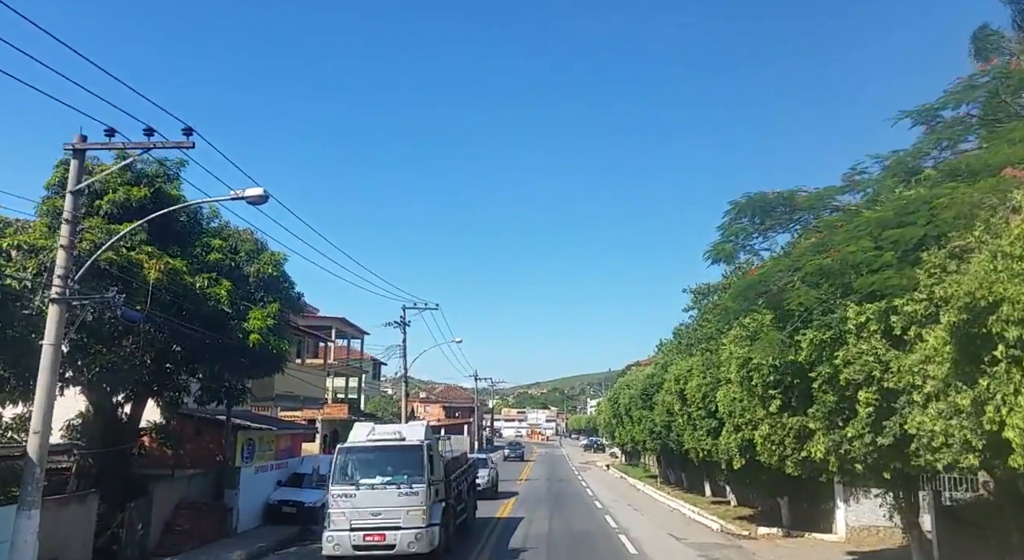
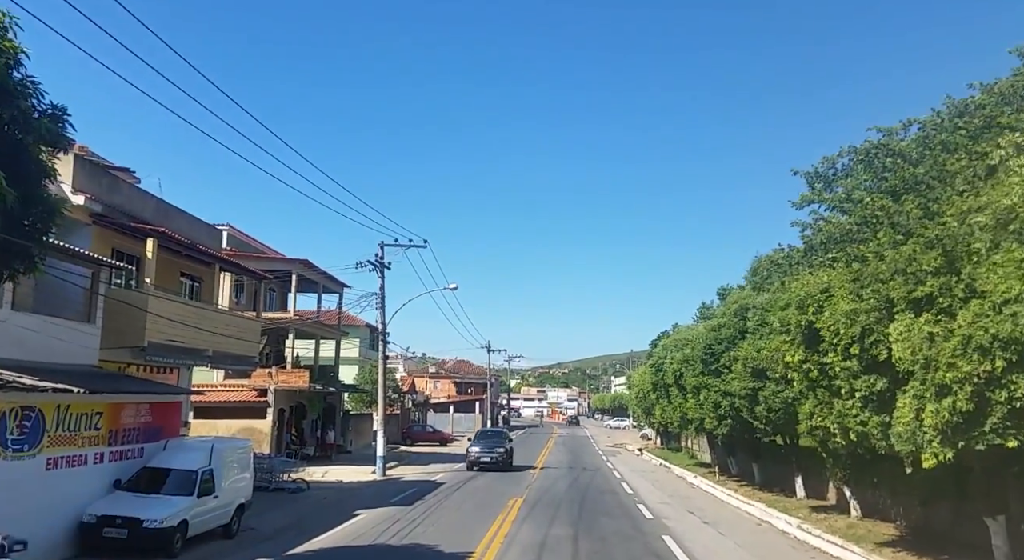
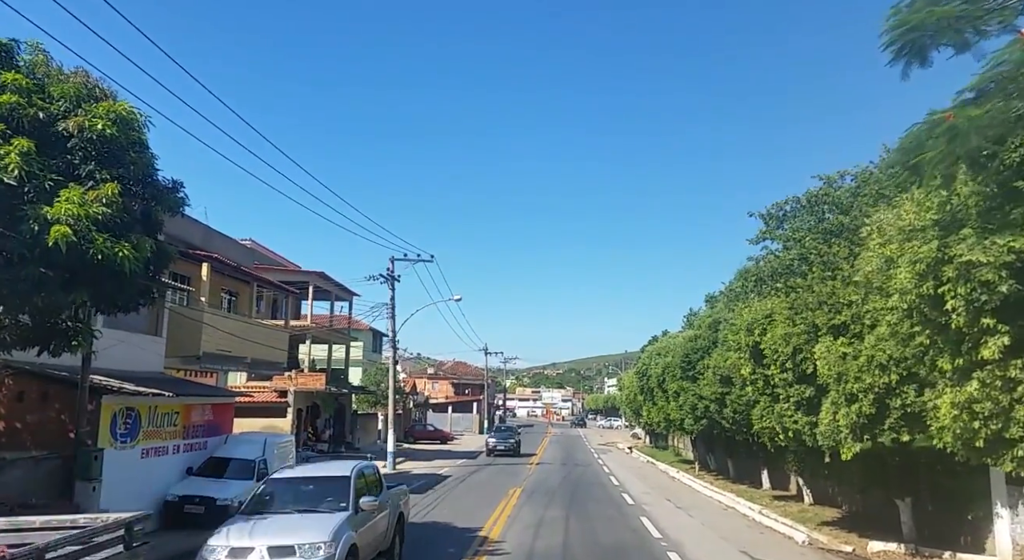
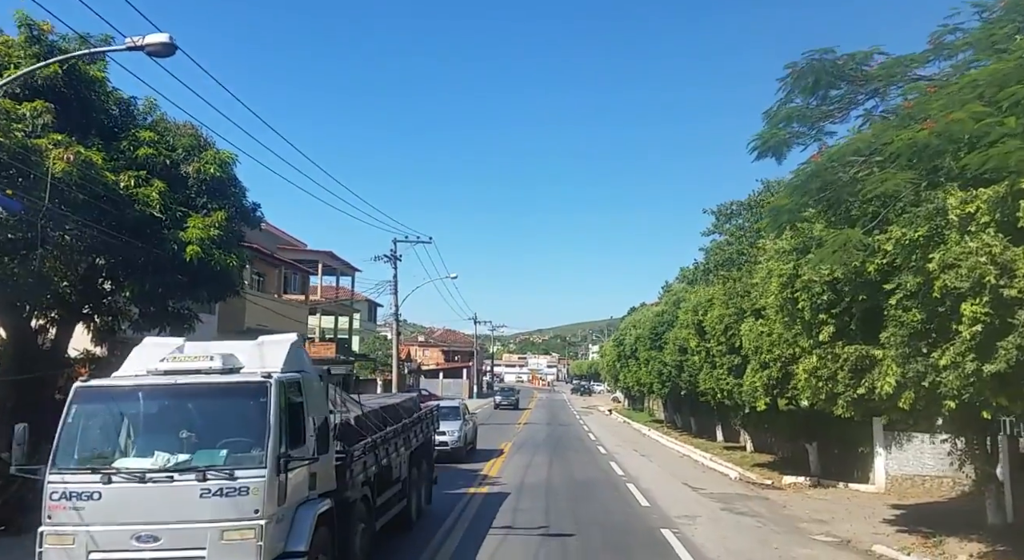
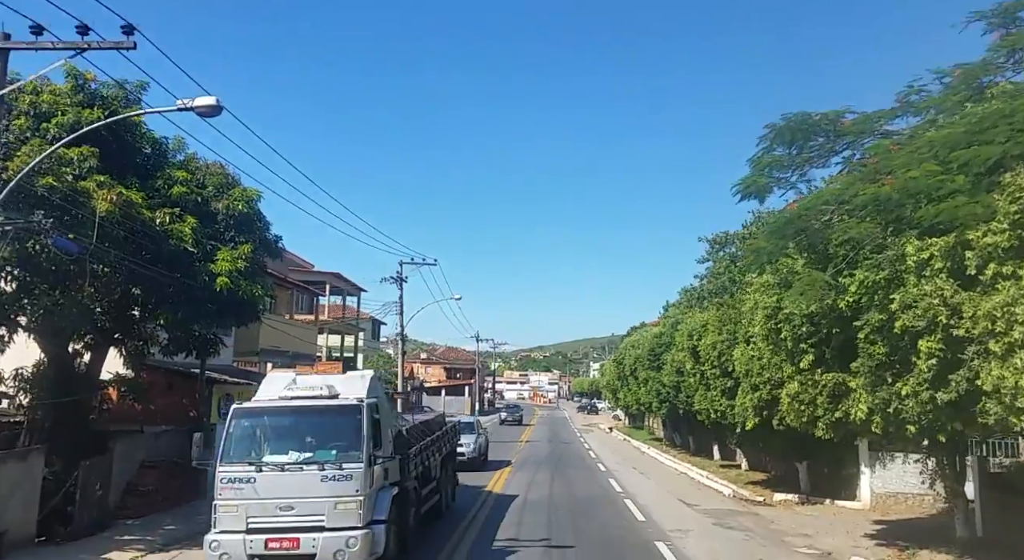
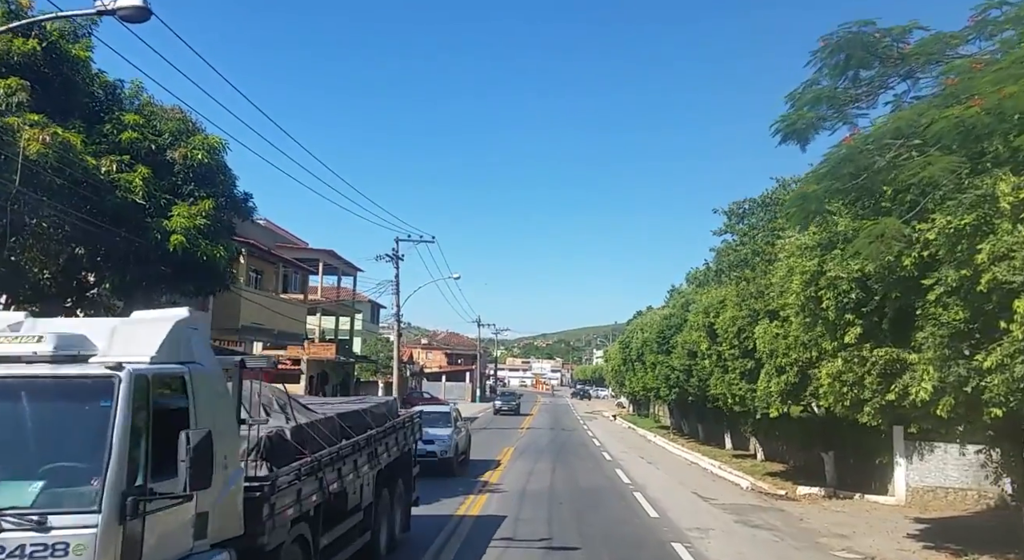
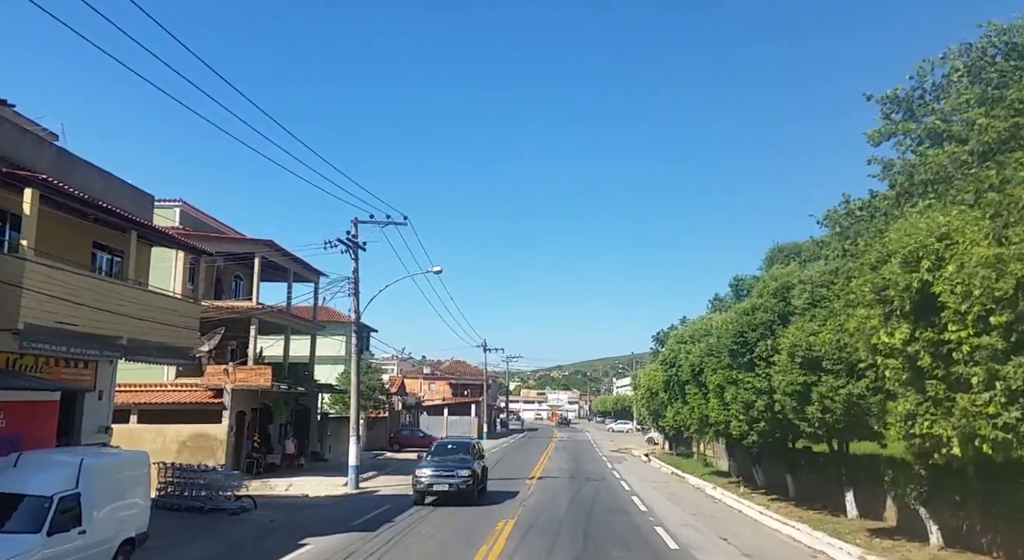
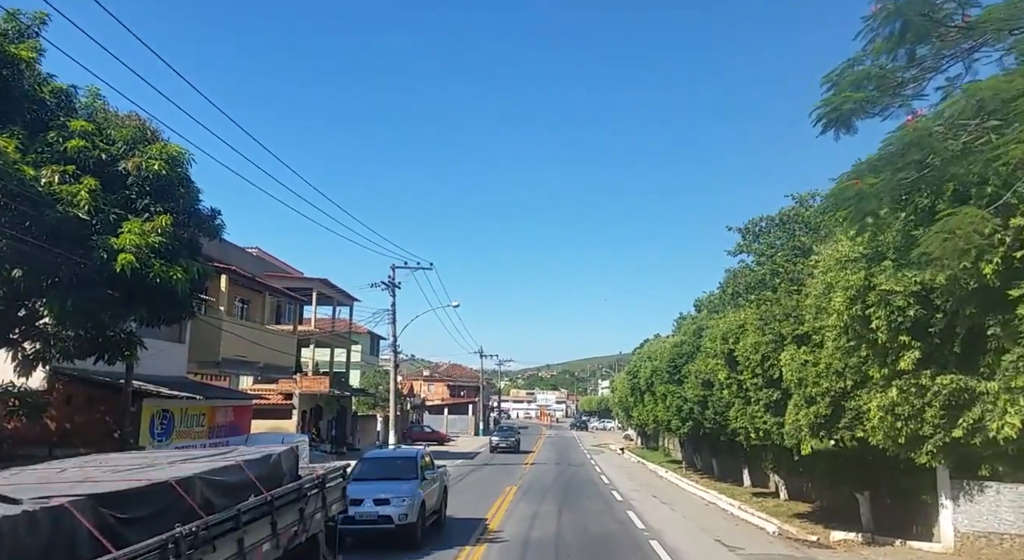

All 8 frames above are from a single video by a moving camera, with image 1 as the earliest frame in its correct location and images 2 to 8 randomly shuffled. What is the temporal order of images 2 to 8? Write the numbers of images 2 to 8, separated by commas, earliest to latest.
5, 4, 6, 8, 3, 2, 7
